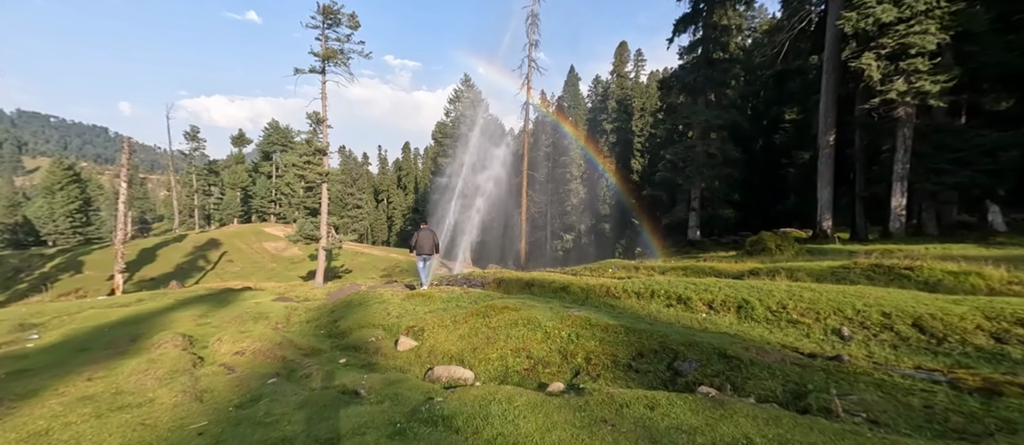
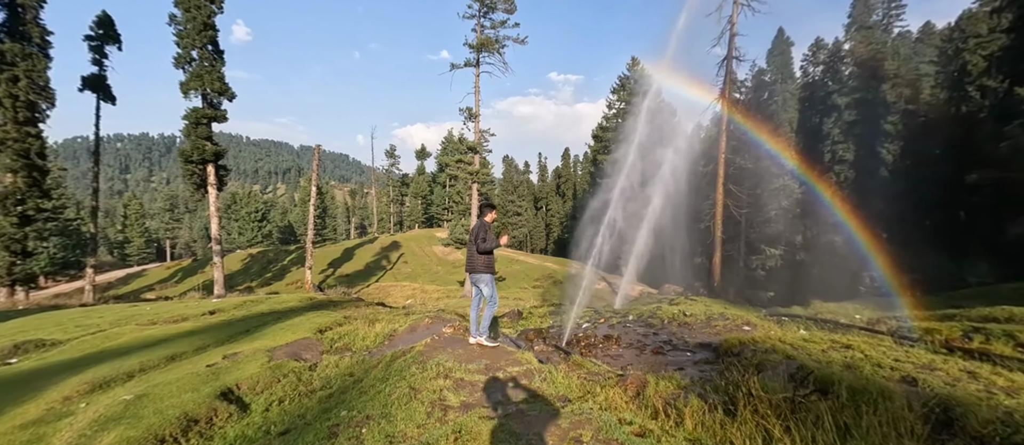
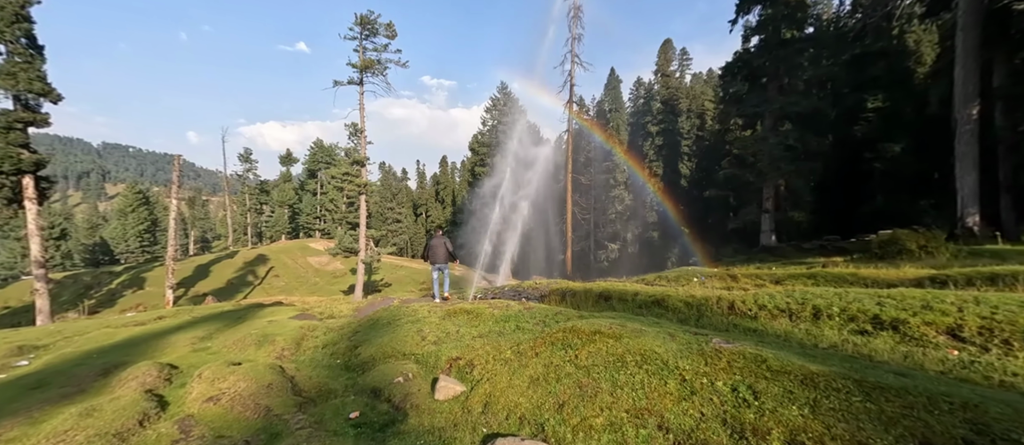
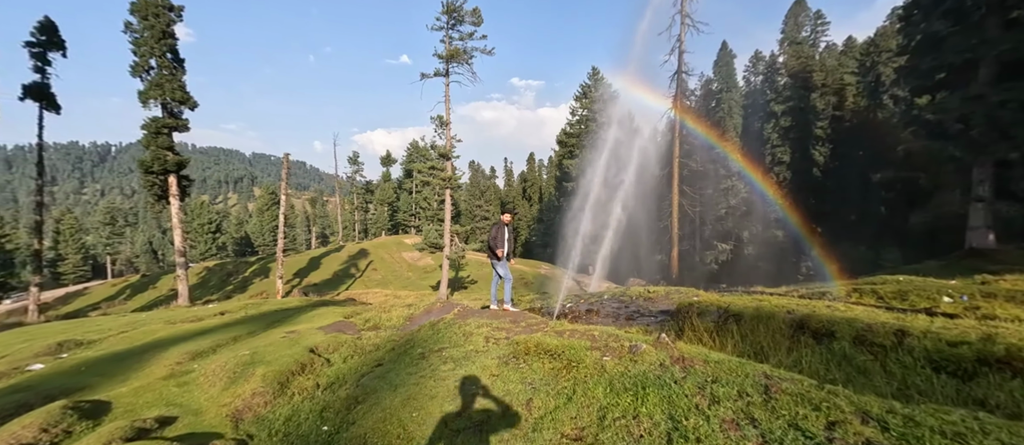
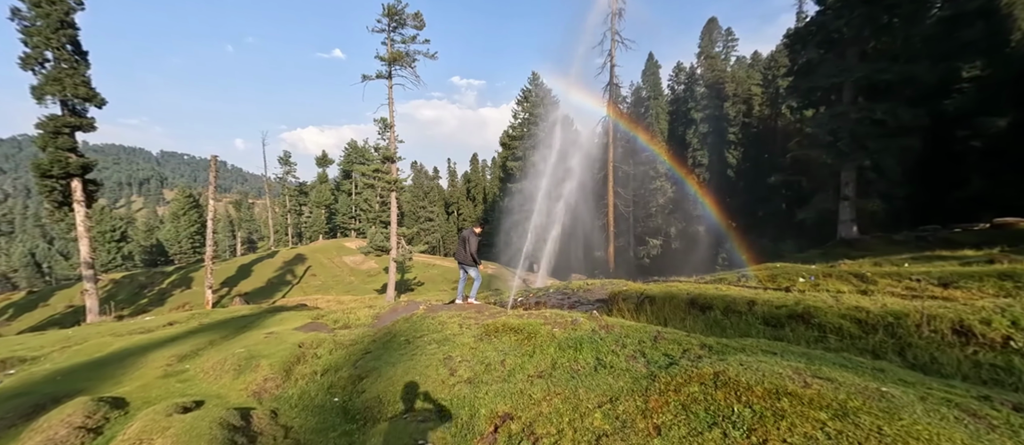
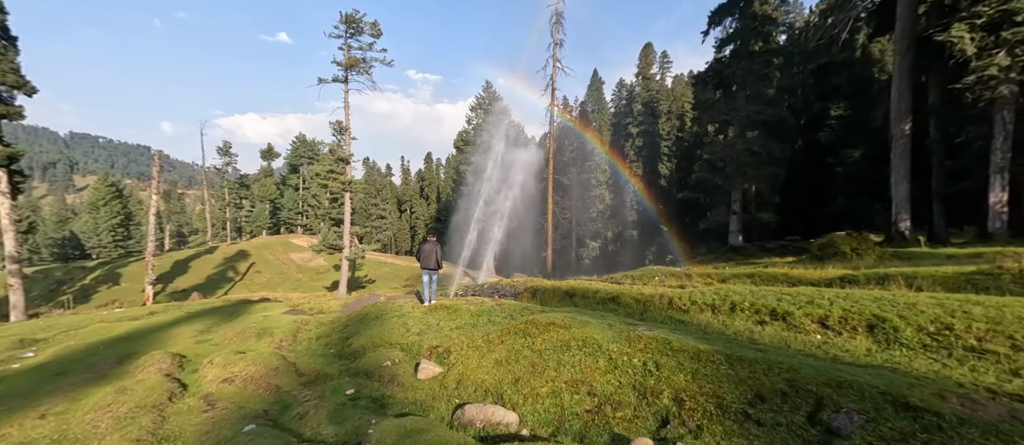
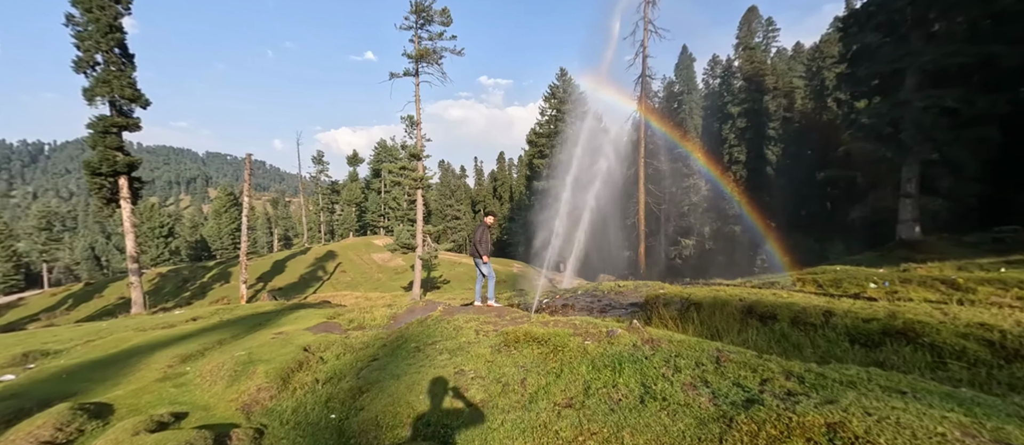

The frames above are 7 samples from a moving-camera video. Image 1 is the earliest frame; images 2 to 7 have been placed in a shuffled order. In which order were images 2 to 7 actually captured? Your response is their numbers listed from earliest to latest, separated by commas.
6, 3, 5, 7, 4, 2
